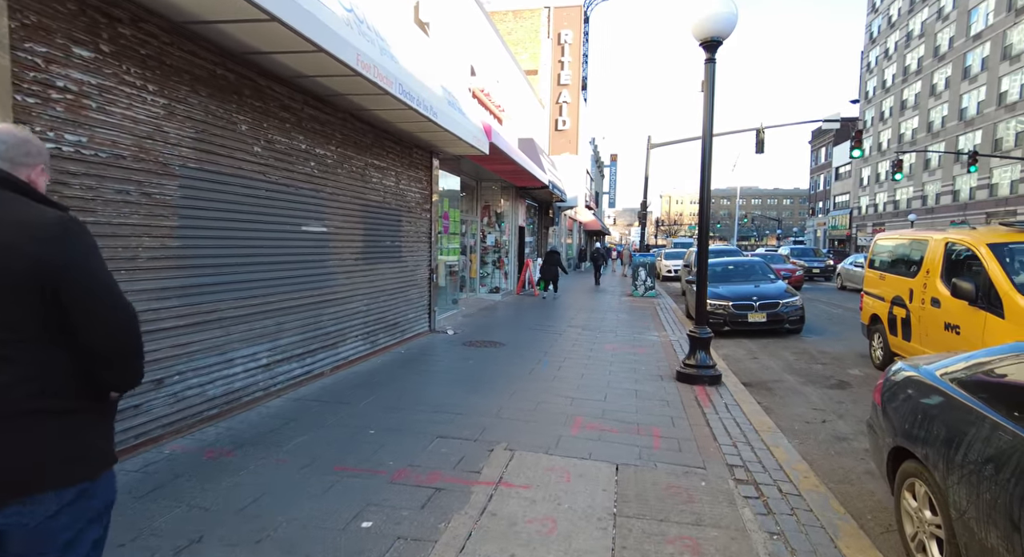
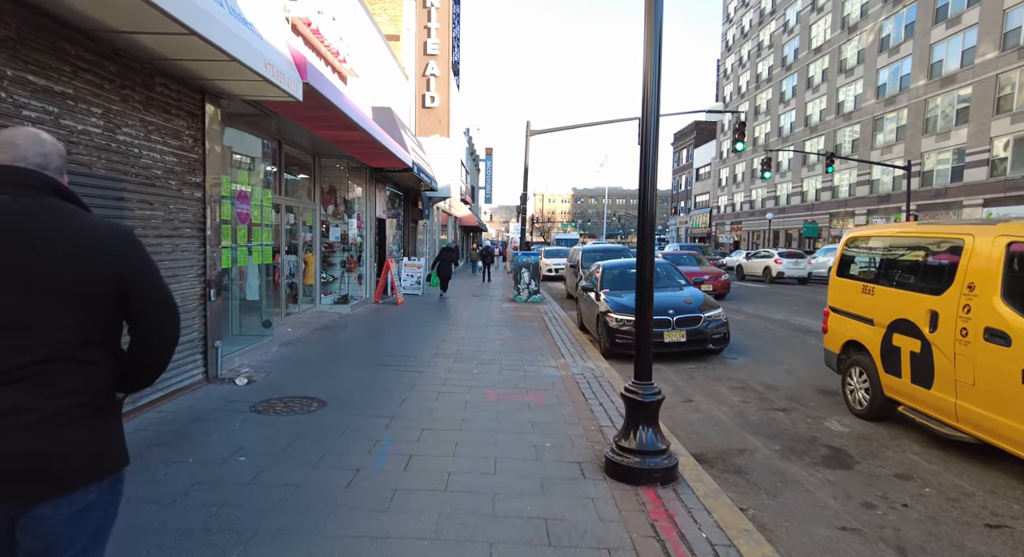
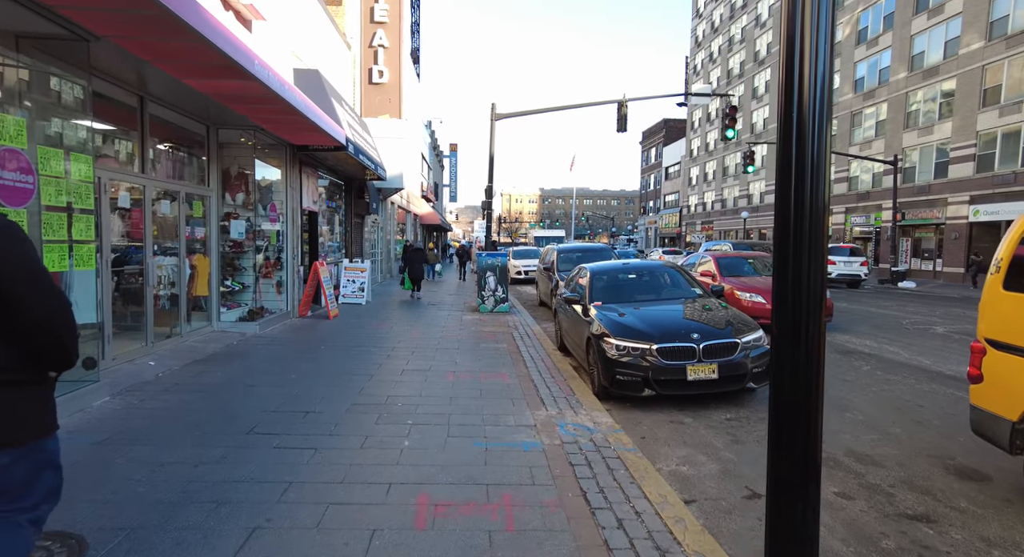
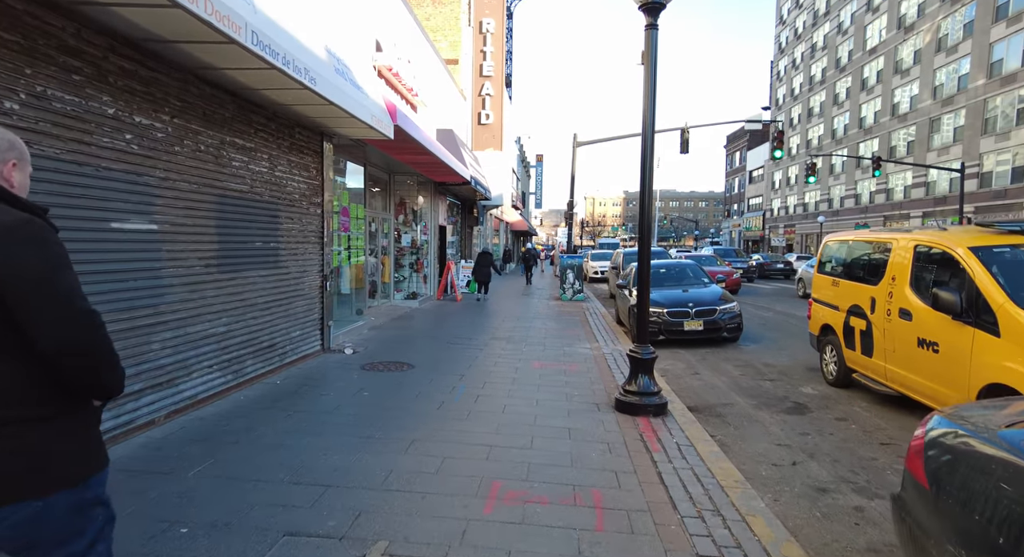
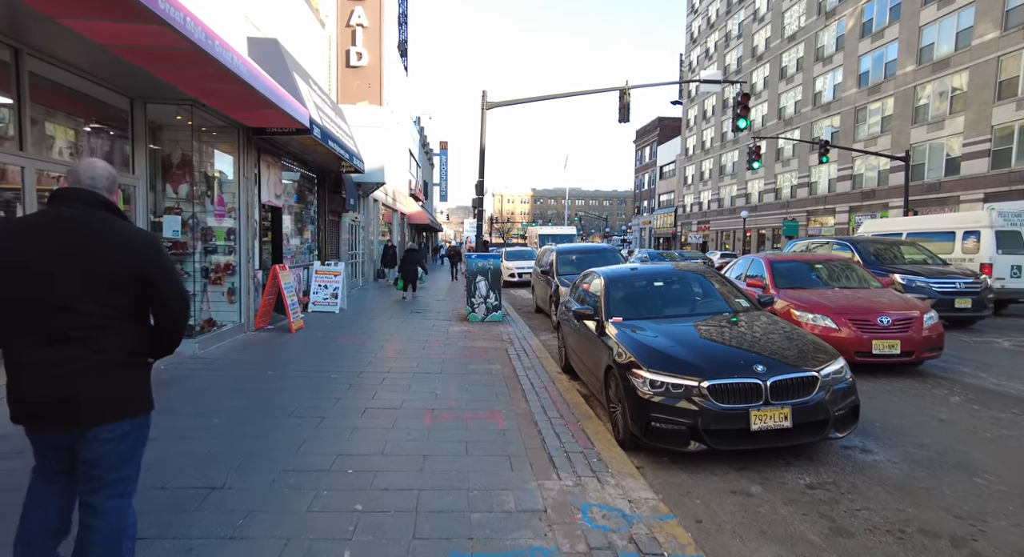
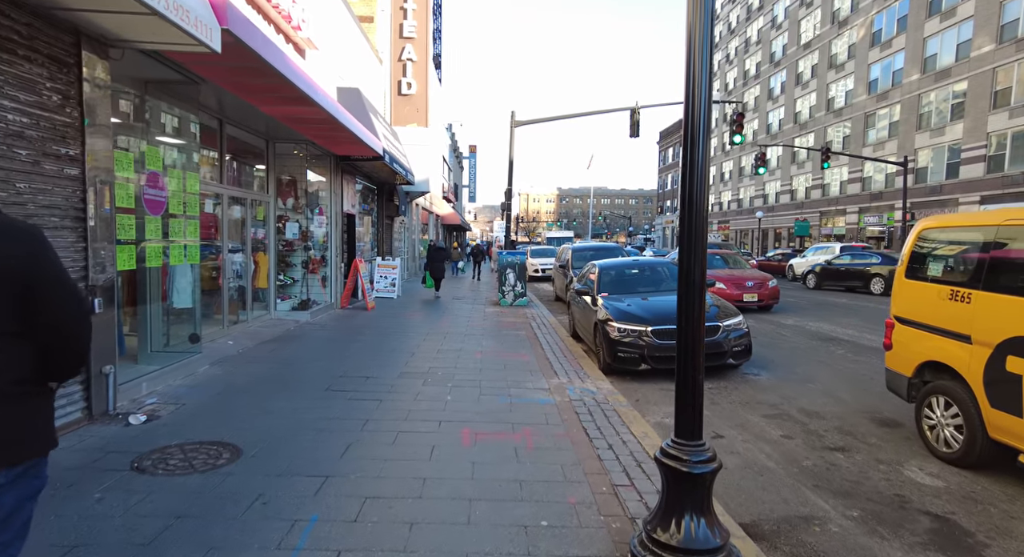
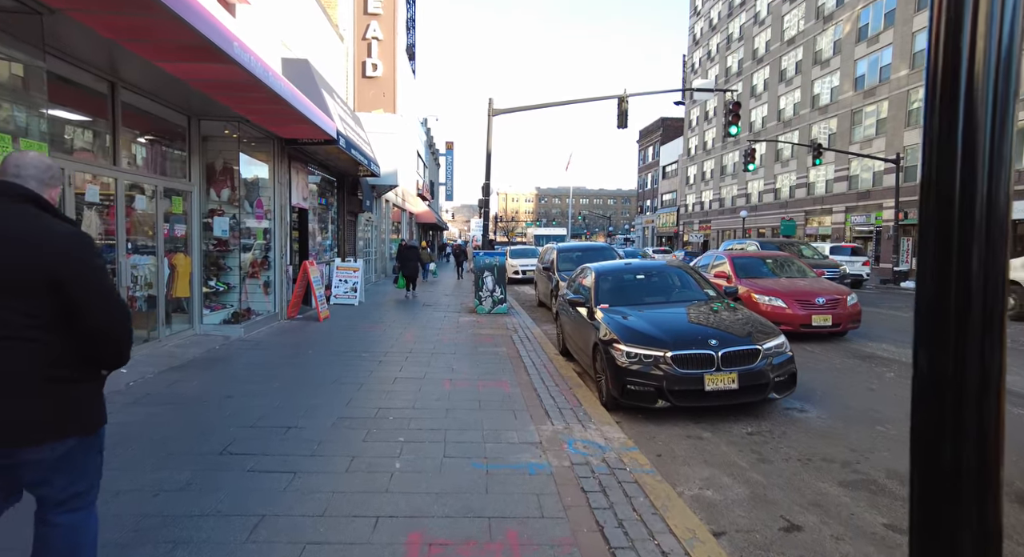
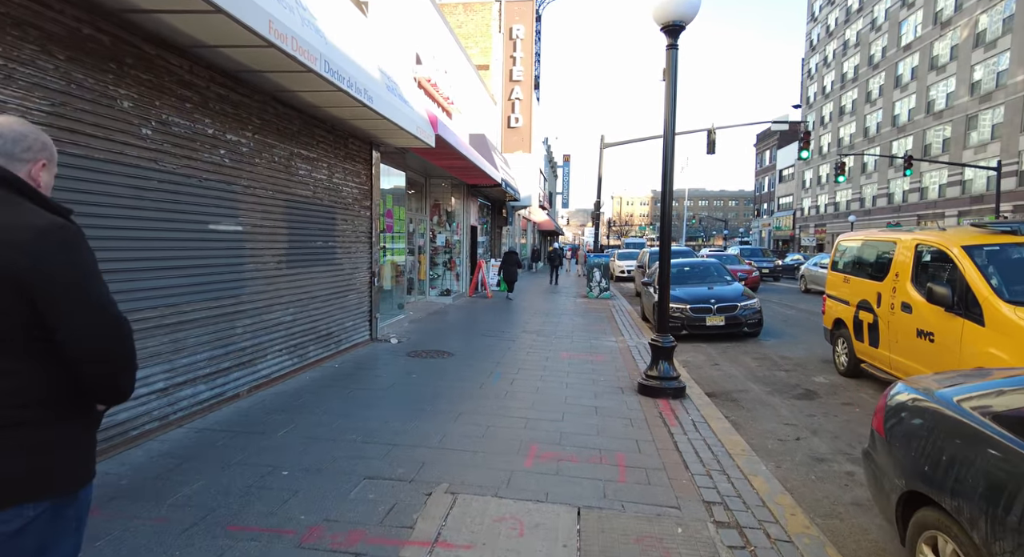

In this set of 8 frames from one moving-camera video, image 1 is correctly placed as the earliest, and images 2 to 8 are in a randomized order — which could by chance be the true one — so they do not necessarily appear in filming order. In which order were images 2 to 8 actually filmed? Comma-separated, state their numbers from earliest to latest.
8, 4, 2, 6, 3, 7, 5
